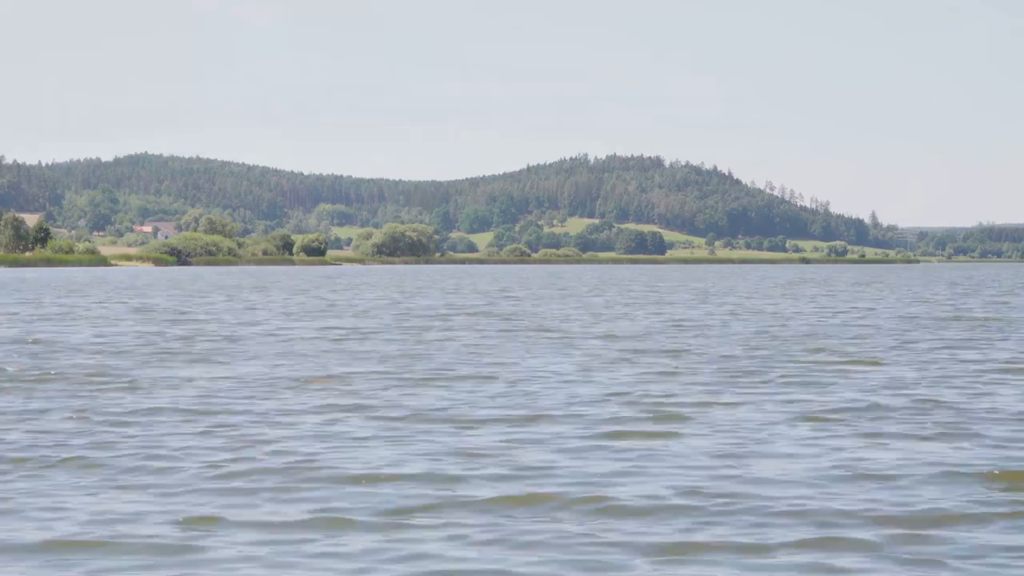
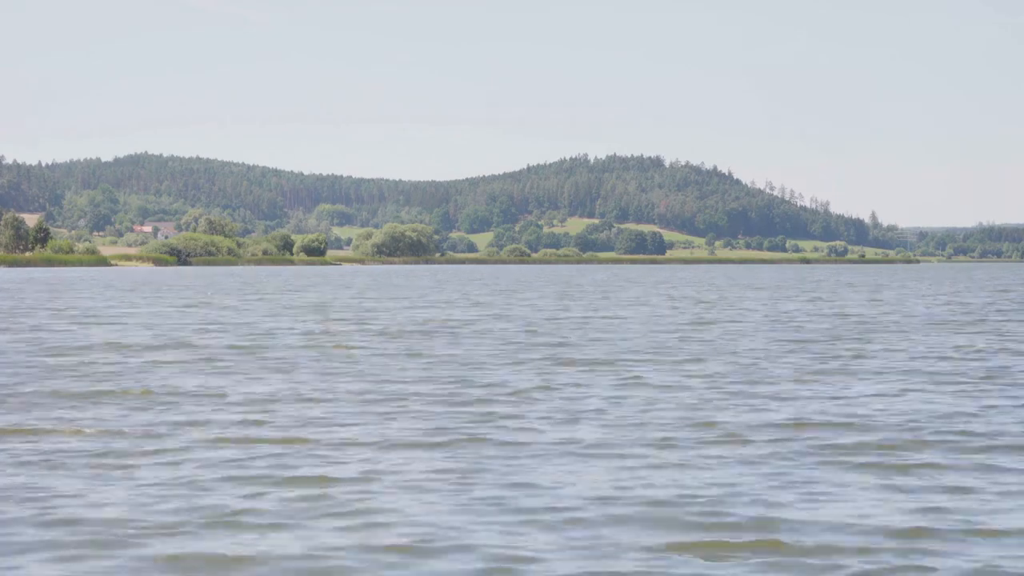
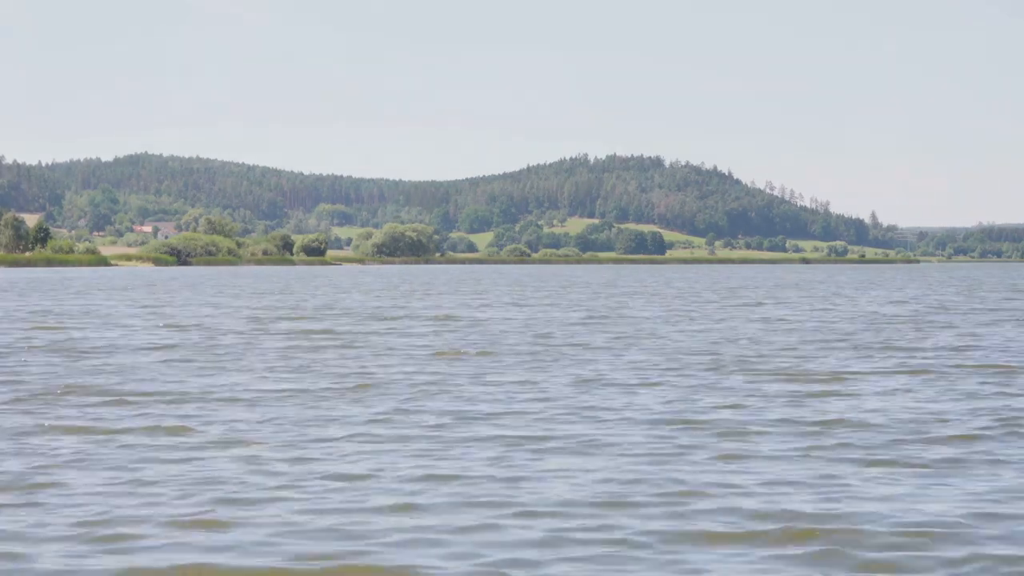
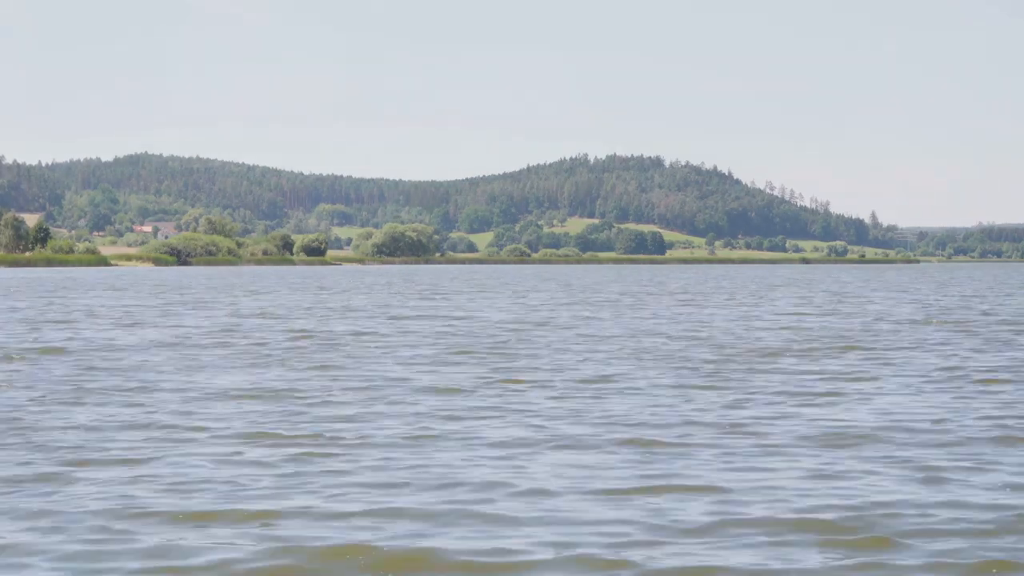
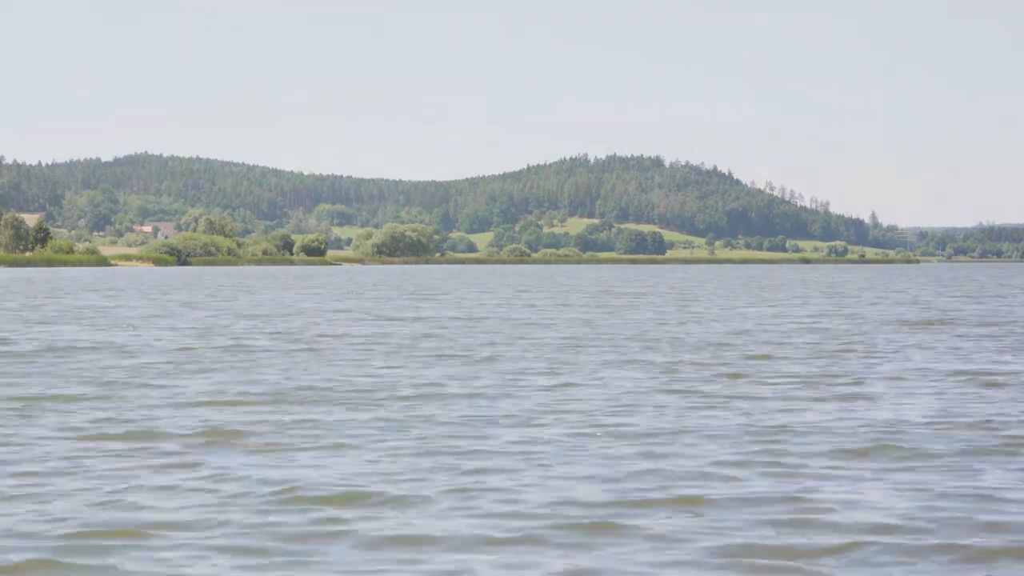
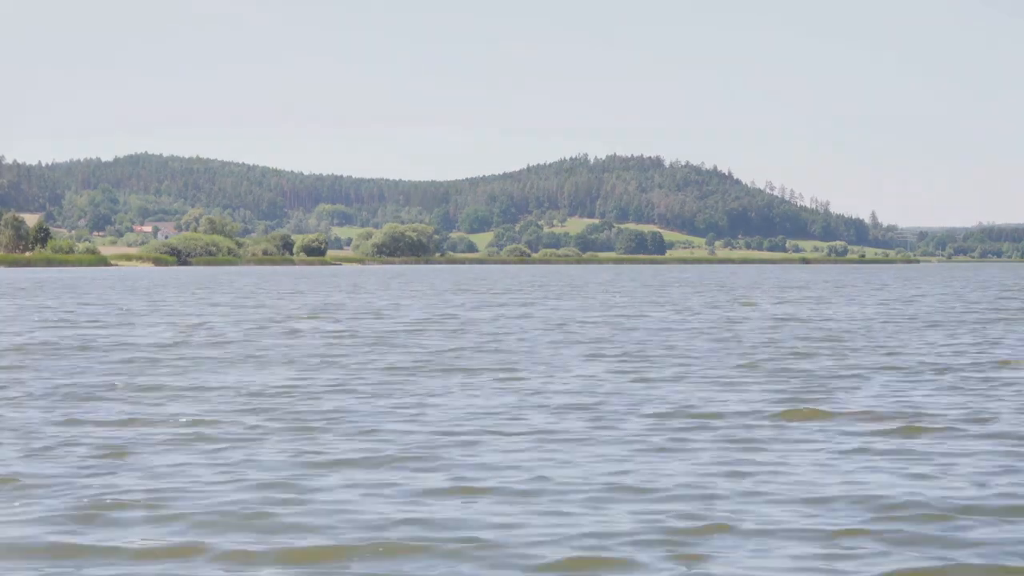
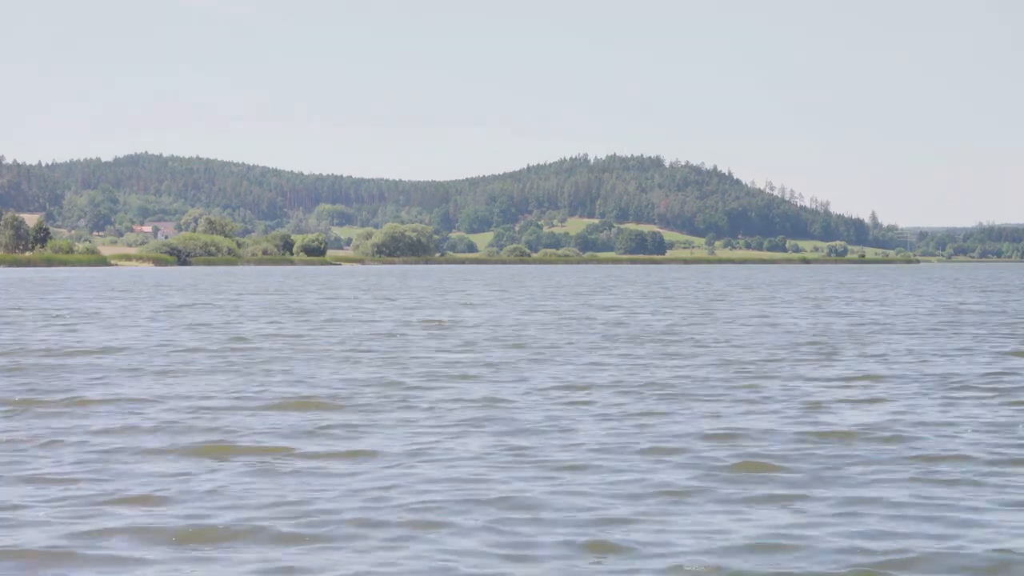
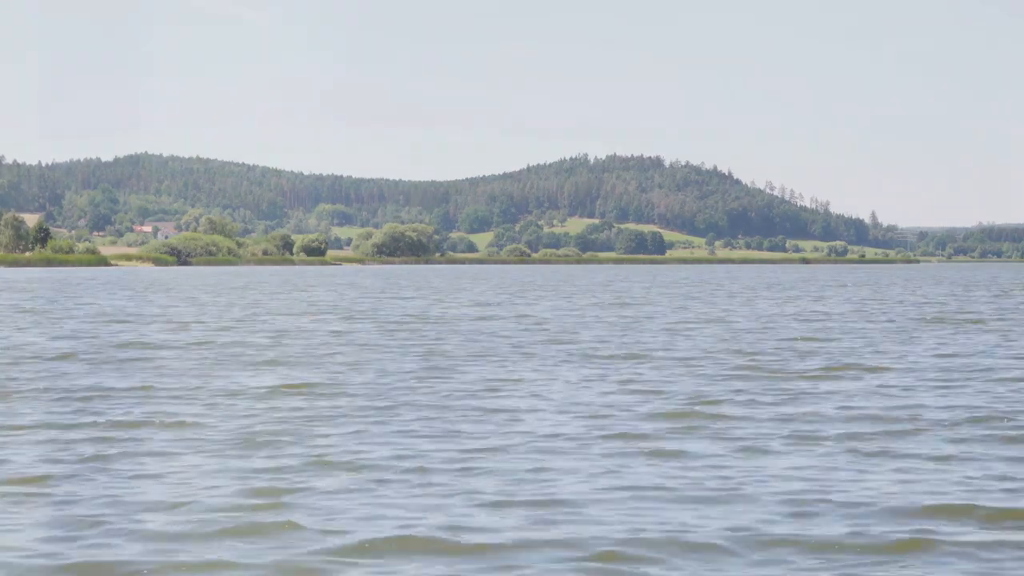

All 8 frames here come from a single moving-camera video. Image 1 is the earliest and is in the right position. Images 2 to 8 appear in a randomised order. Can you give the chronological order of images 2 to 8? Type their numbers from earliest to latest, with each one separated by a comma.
6, 8, 4, 3, 2, 5, 7
